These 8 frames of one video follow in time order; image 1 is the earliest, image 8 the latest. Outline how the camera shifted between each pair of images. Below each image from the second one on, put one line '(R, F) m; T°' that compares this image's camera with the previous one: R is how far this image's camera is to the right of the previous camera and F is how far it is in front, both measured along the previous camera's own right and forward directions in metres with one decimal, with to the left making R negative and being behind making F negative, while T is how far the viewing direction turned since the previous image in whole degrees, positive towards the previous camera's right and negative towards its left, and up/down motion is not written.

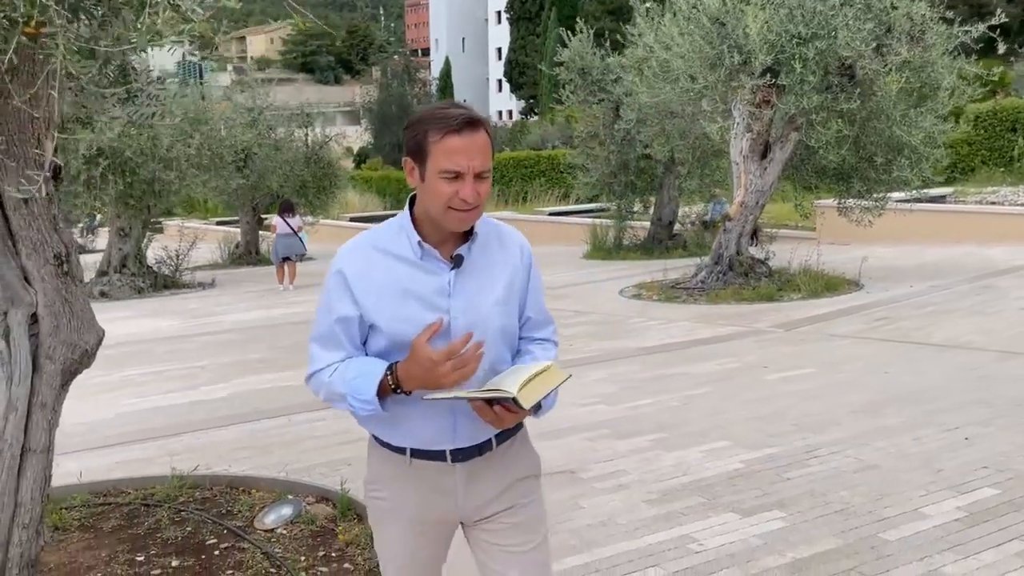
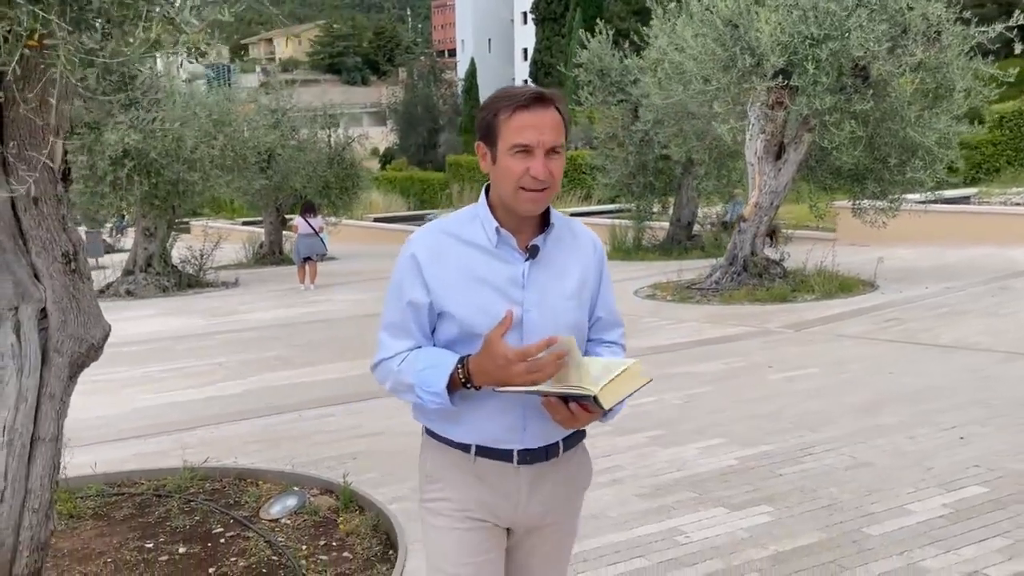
(+0.2, -0.1) m; -2°
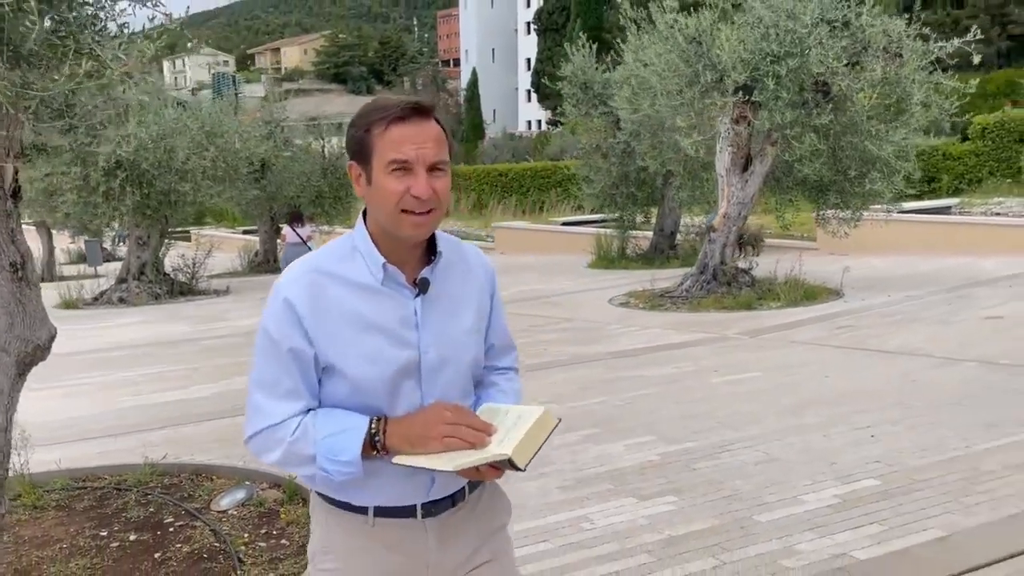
(+0.4, -0.3) m; 0°
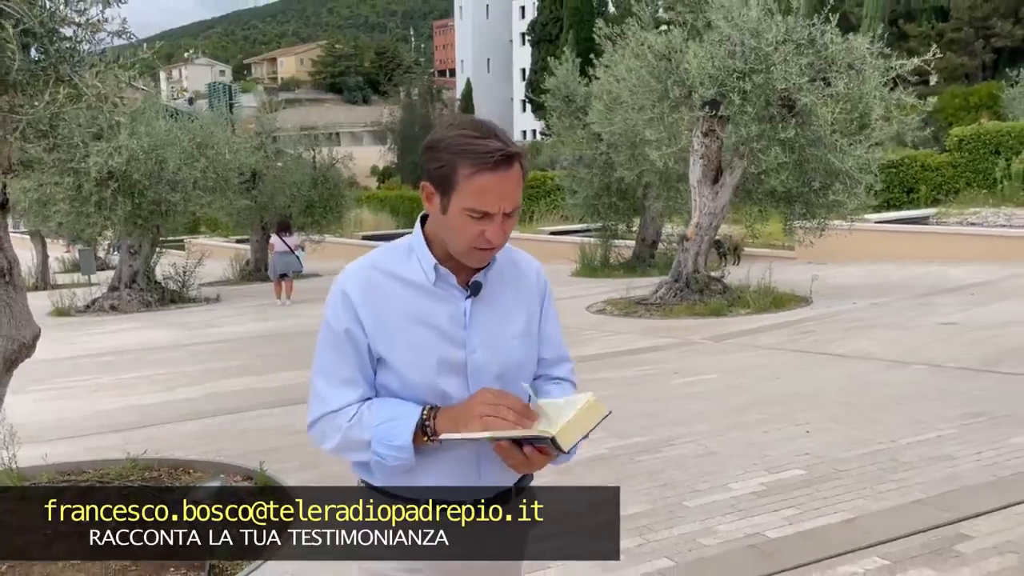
(+0.2, -0.4) m; 0°
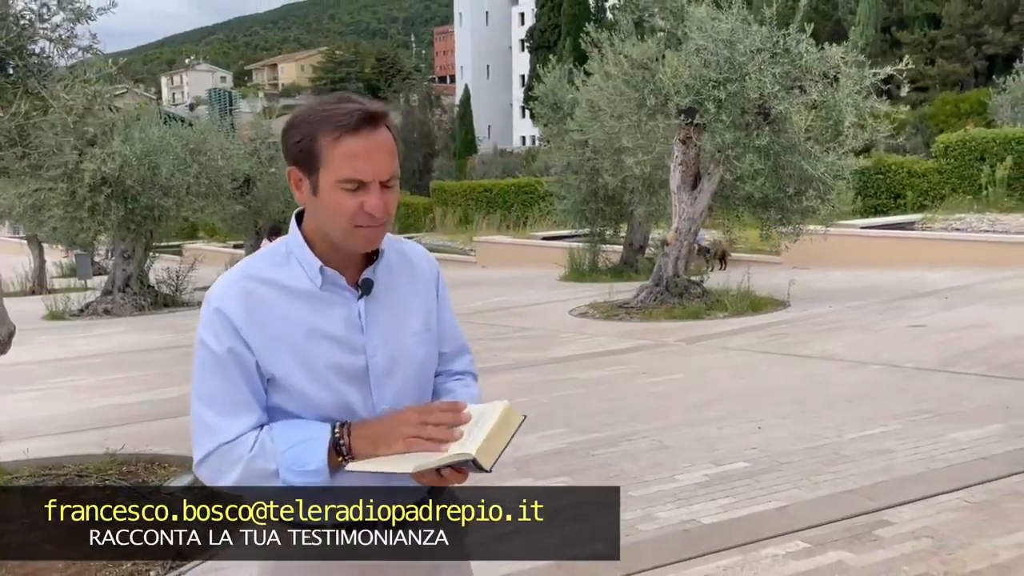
(+0.3, -0.2) m; 0°
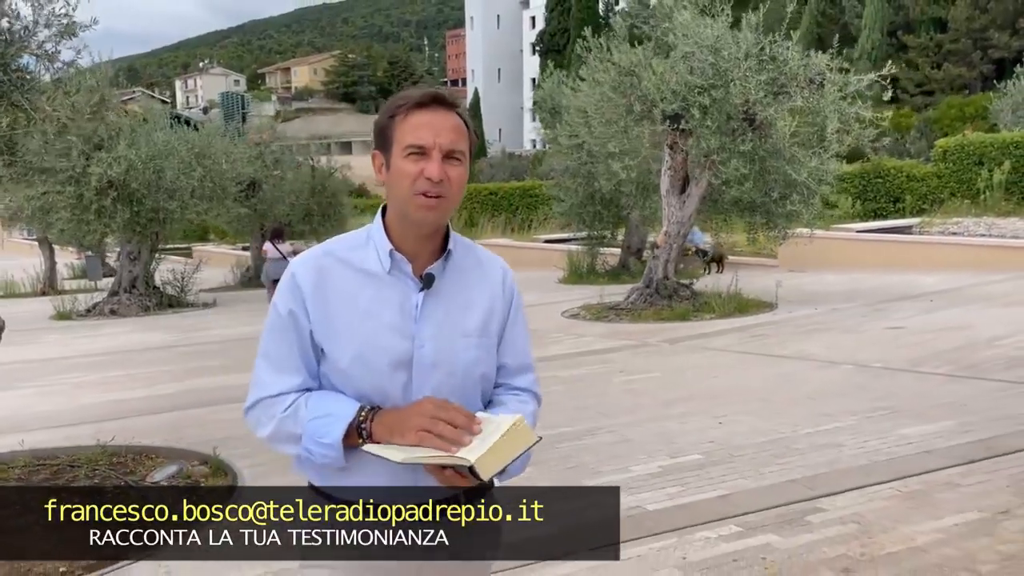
(+0.3, -0.3) m; -1°
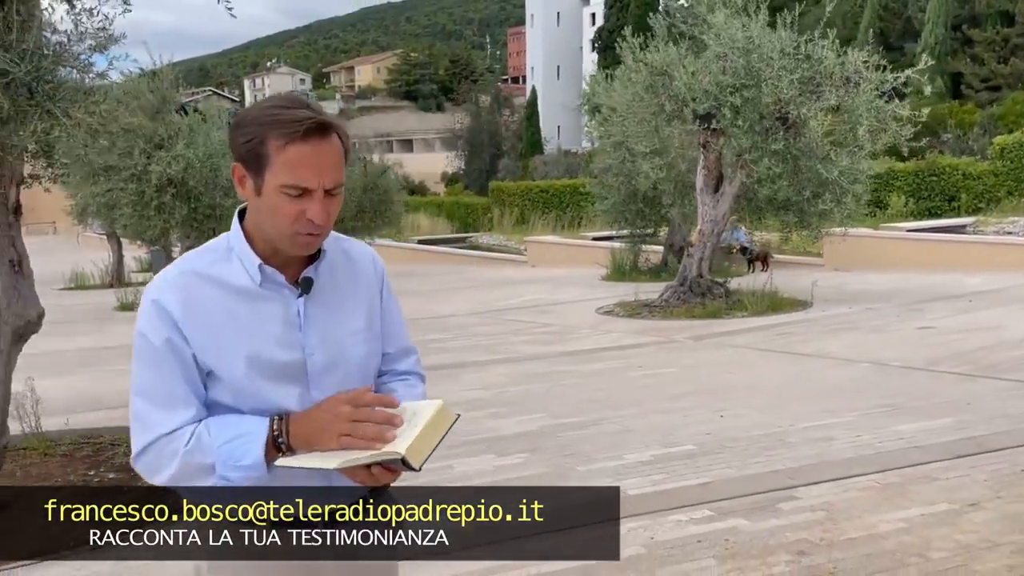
(+0.4, -0.3) m; -4°
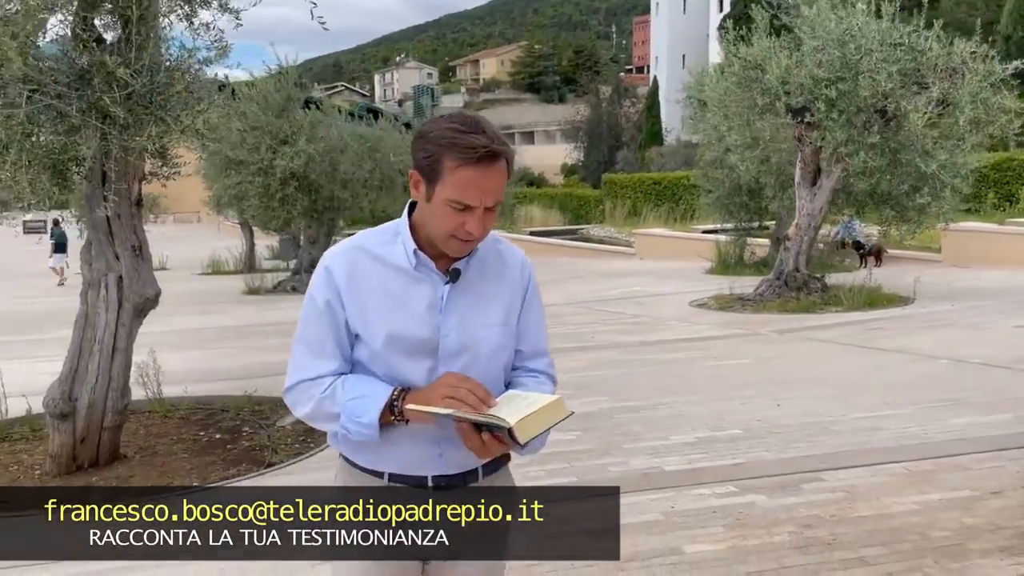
(+0.4, -0.4) m; -8°
